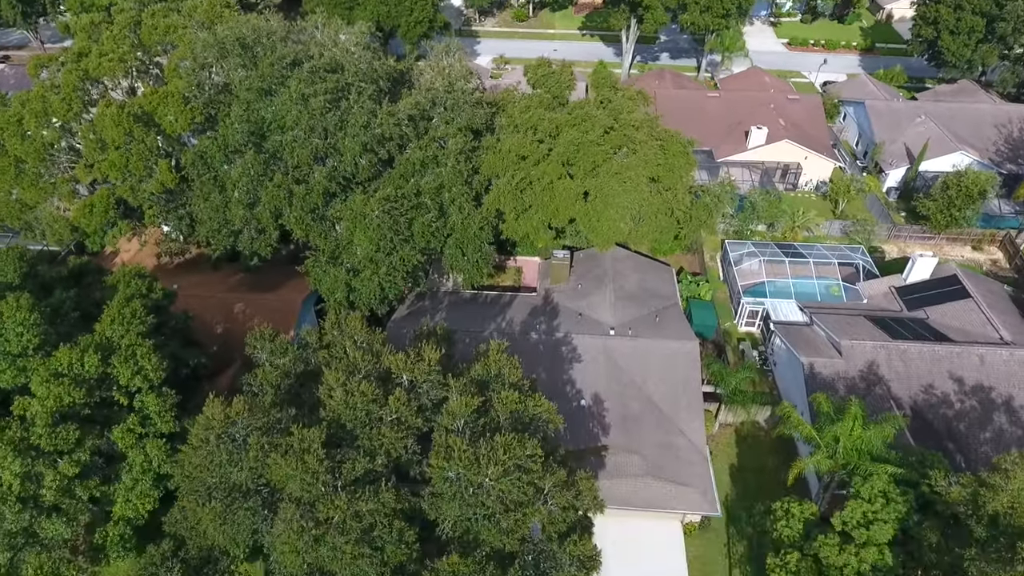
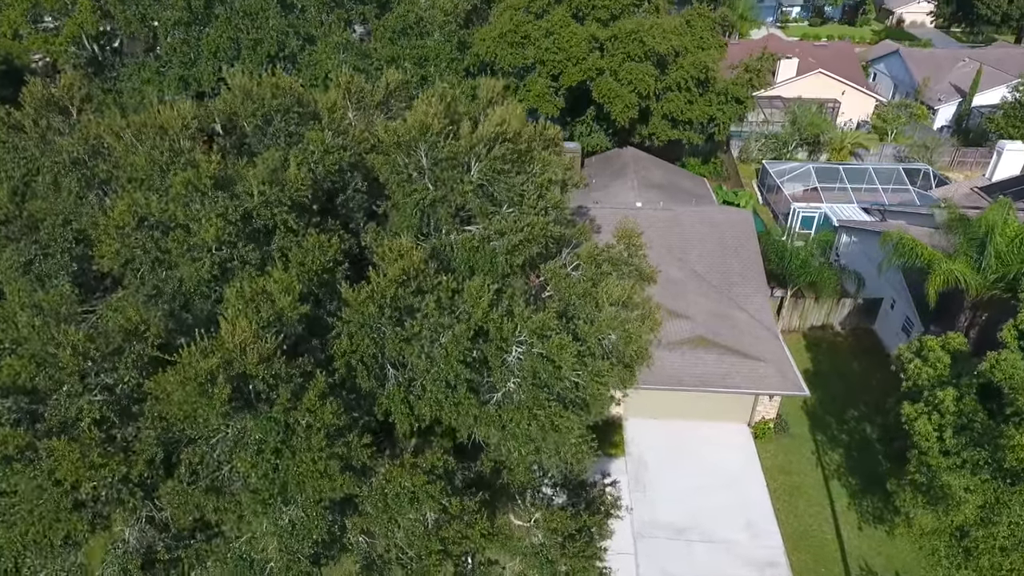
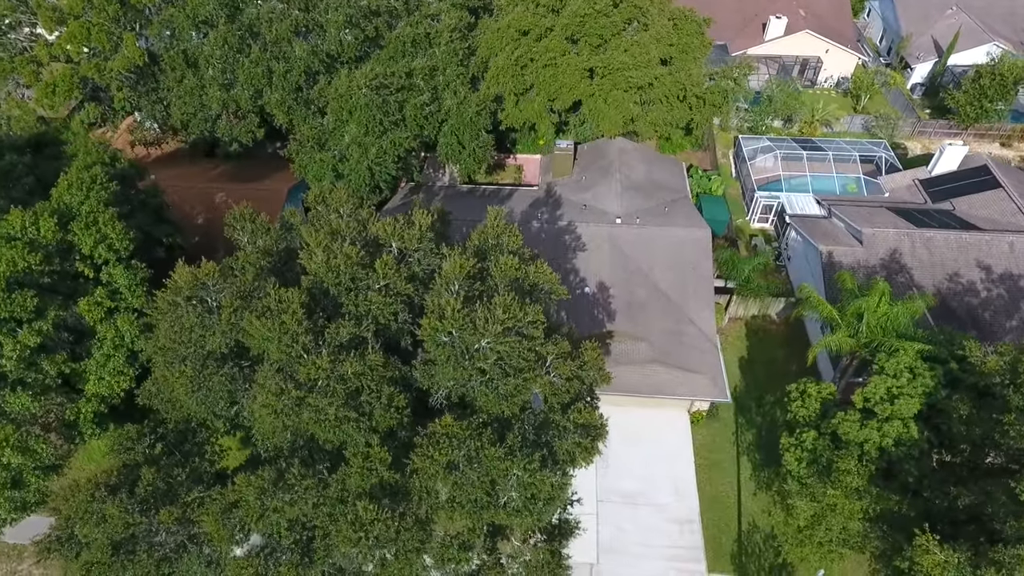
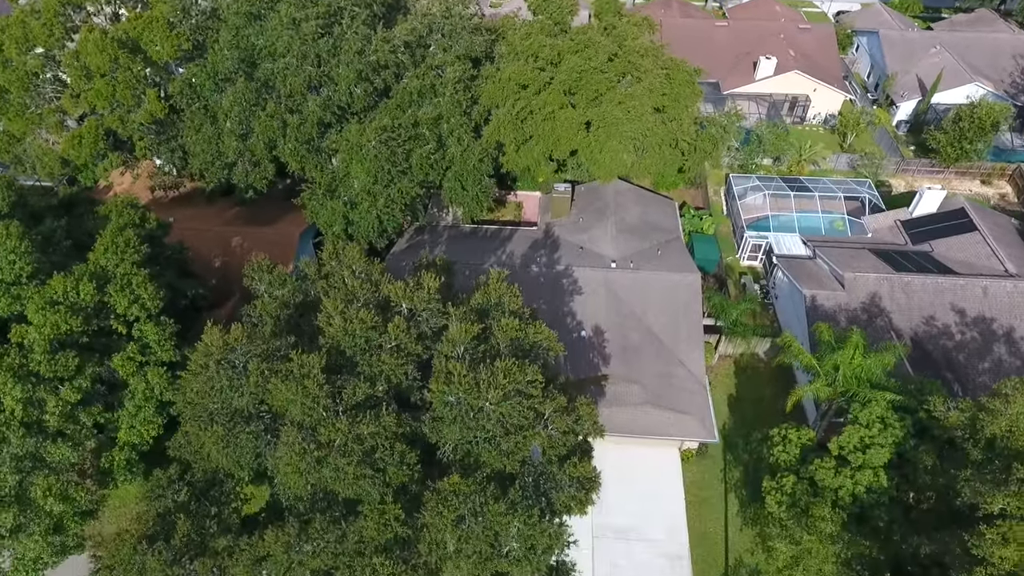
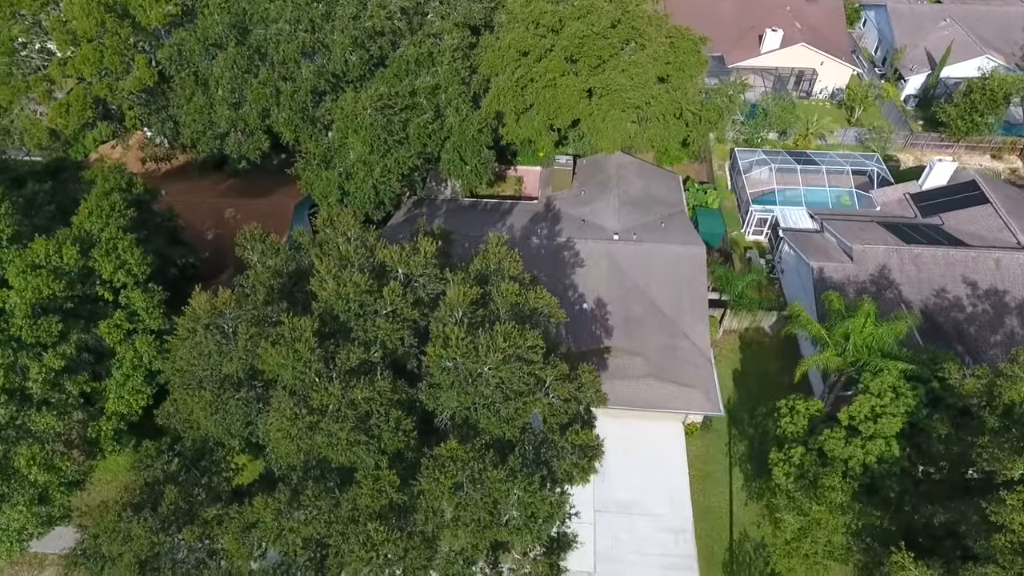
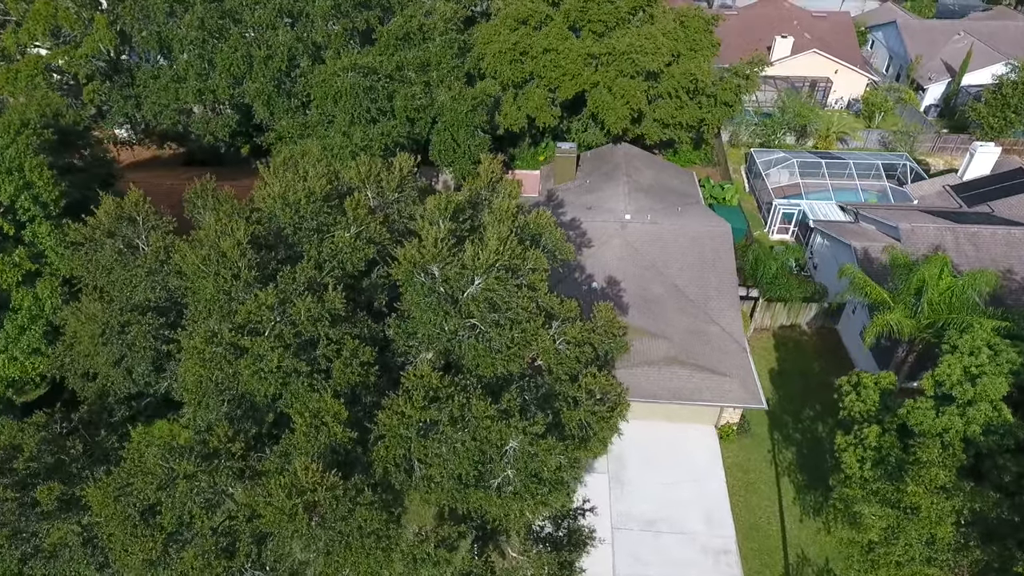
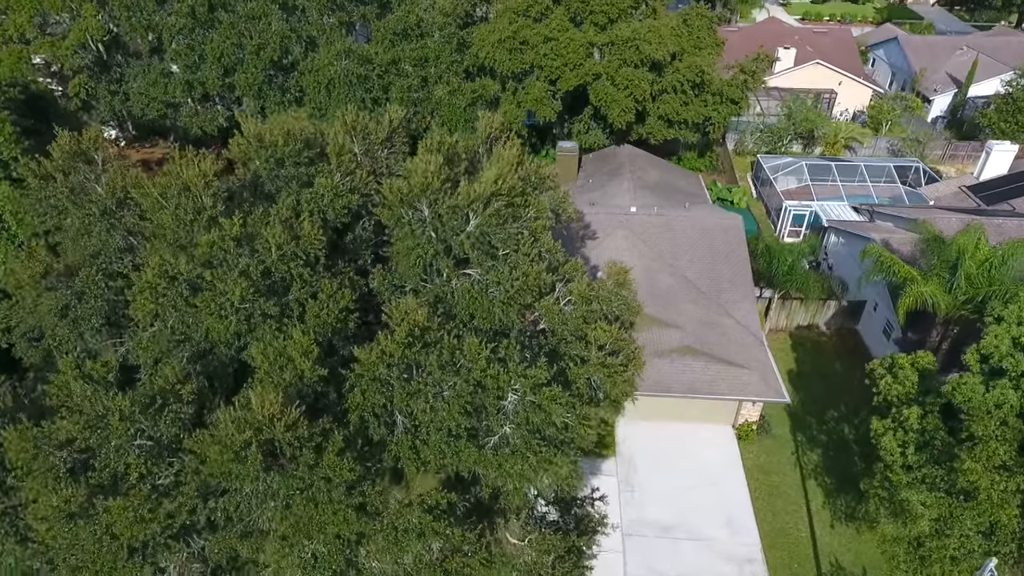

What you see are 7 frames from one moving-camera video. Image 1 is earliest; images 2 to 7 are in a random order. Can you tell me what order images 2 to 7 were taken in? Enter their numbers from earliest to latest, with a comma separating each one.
4, 5, 3, 6, 7, 2
